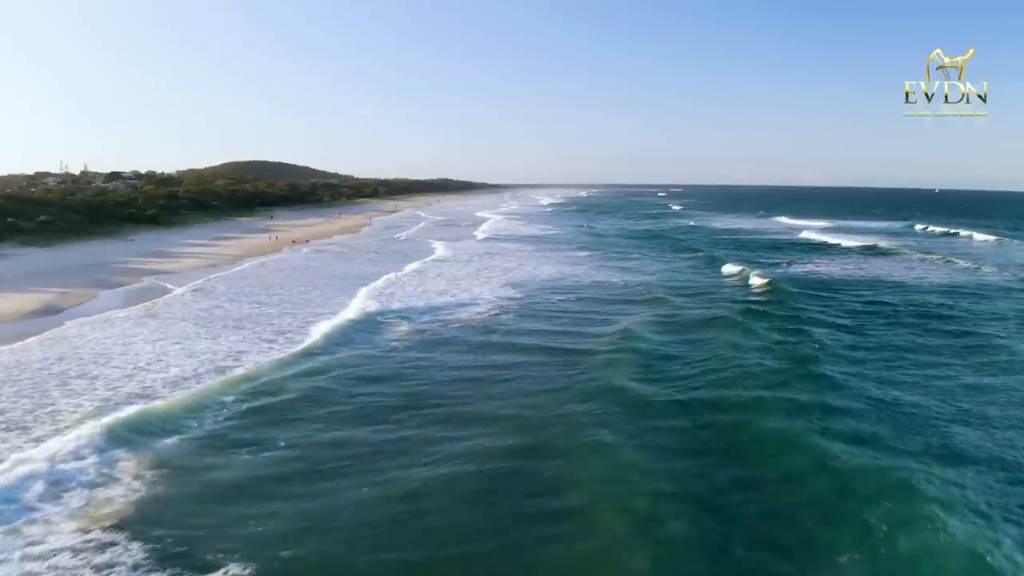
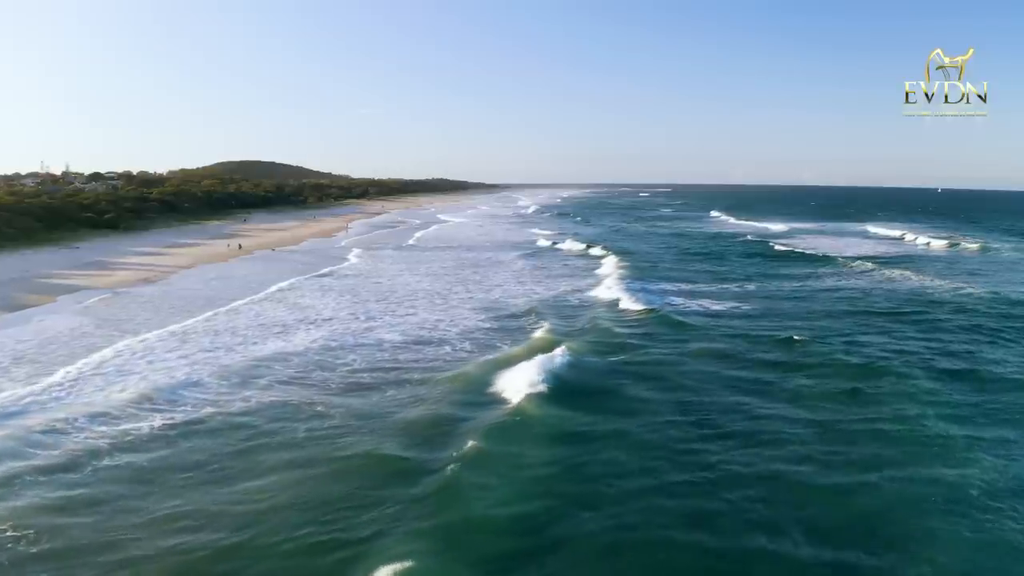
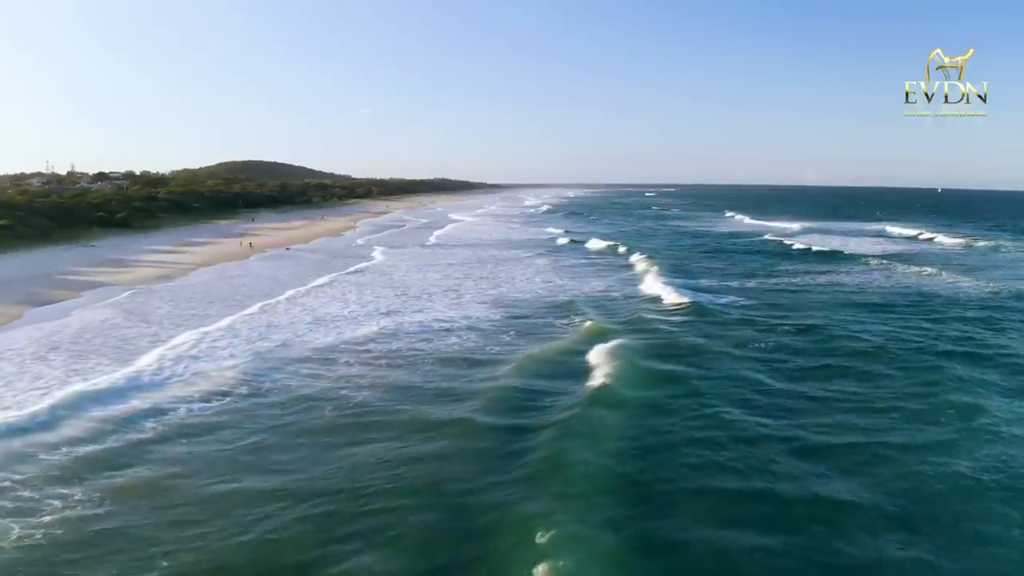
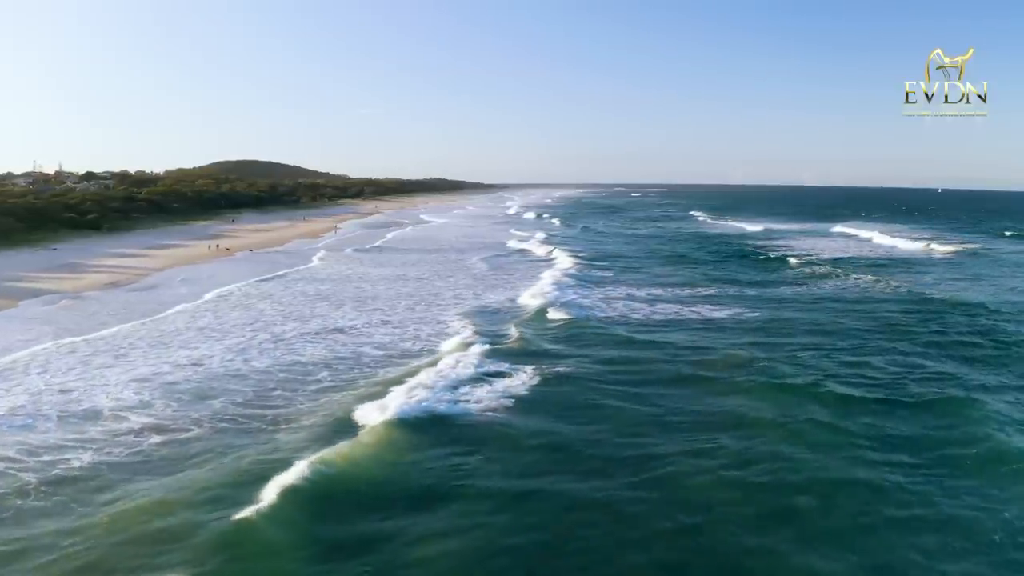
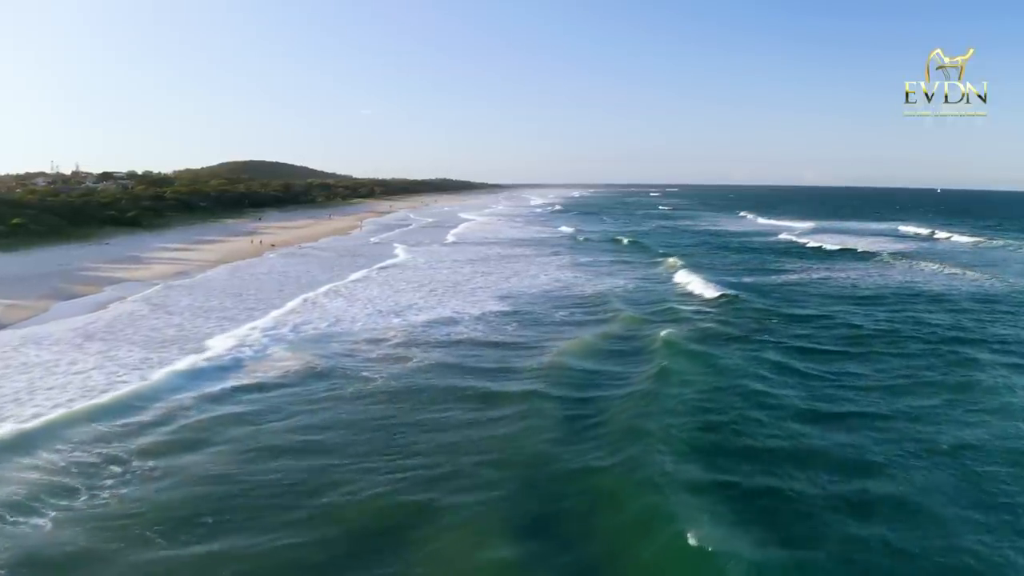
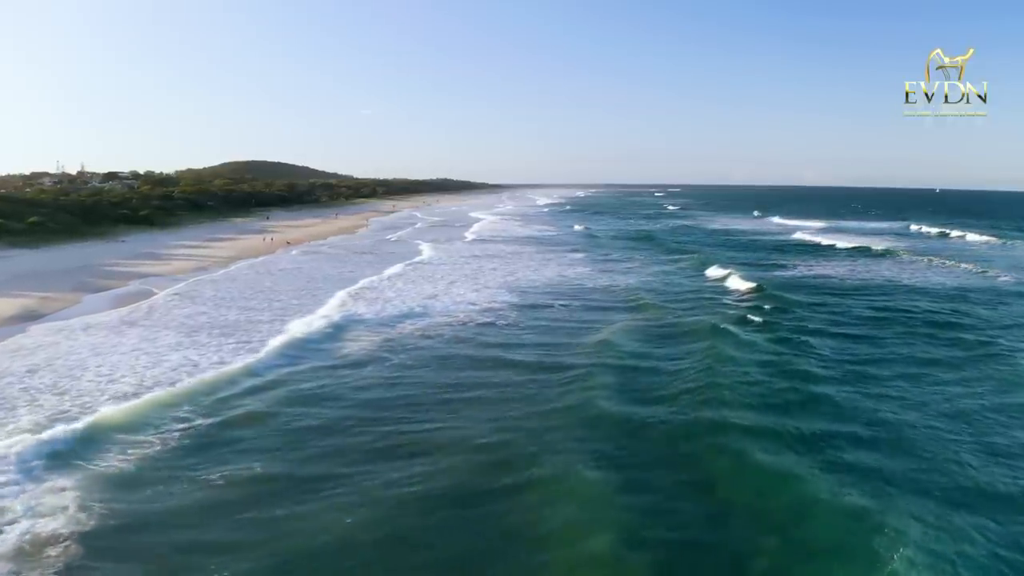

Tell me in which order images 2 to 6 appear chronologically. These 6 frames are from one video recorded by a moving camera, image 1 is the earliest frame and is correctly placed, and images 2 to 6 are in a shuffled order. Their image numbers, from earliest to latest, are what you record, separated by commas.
6, 5, 3, 2, 4
